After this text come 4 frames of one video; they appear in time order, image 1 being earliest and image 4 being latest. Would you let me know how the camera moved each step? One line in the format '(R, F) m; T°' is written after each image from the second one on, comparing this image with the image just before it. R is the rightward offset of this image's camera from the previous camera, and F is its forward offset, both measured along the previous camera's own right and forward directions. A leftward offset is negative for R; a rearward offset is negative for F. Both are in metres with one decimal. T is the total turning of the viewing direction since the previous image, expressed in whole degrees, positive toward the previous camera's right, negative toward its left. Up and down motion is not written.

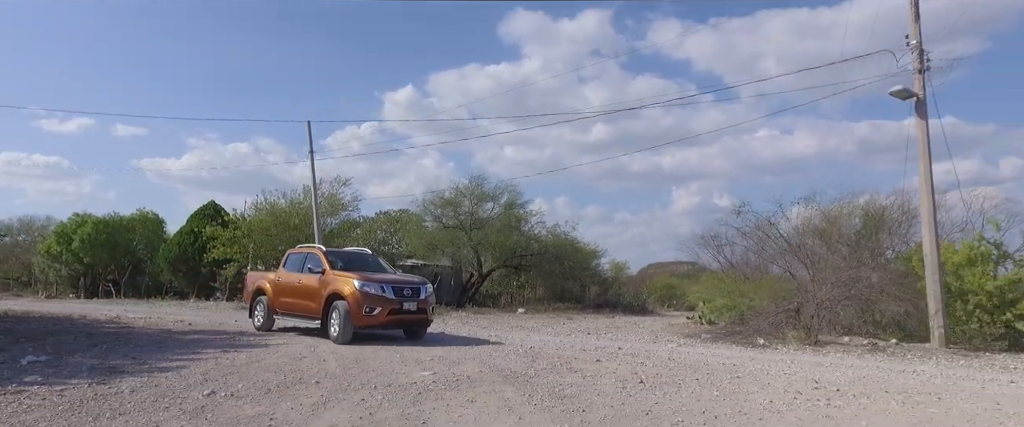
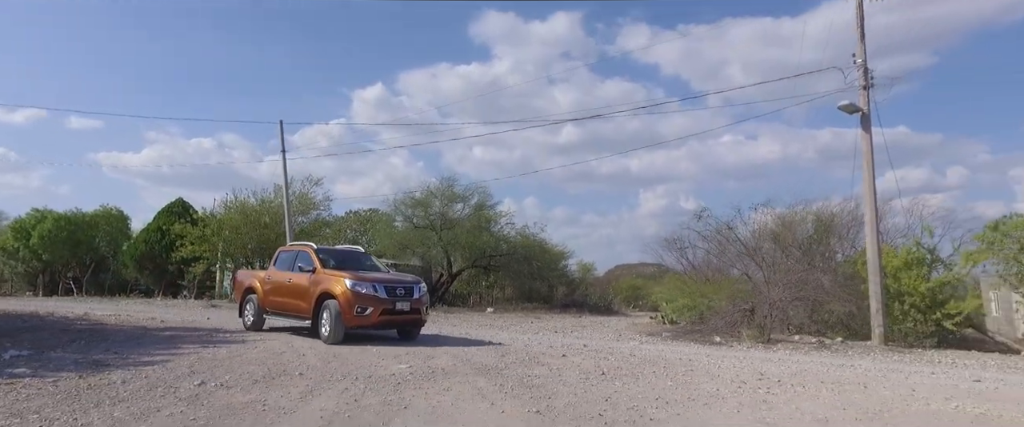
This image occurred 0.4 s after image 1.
(-0.1, -0.6) m; +3°
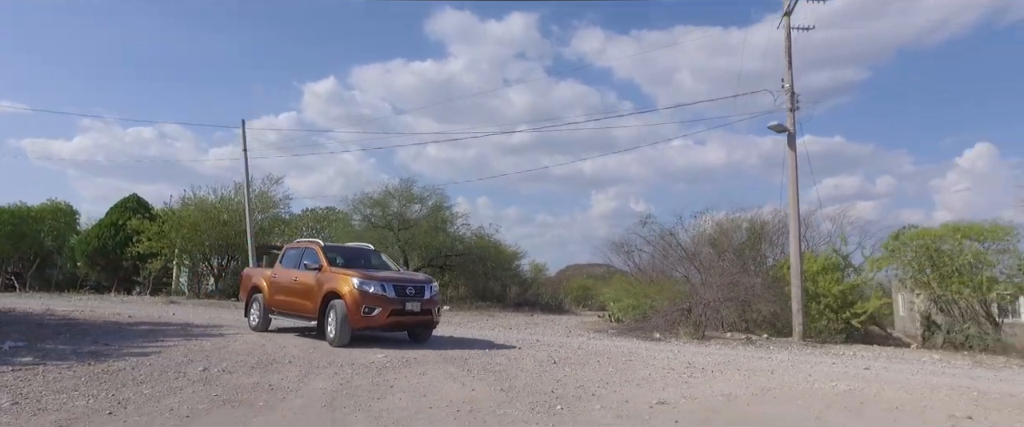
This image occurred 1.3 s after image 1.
(-0.2, -1.3) m; +4°
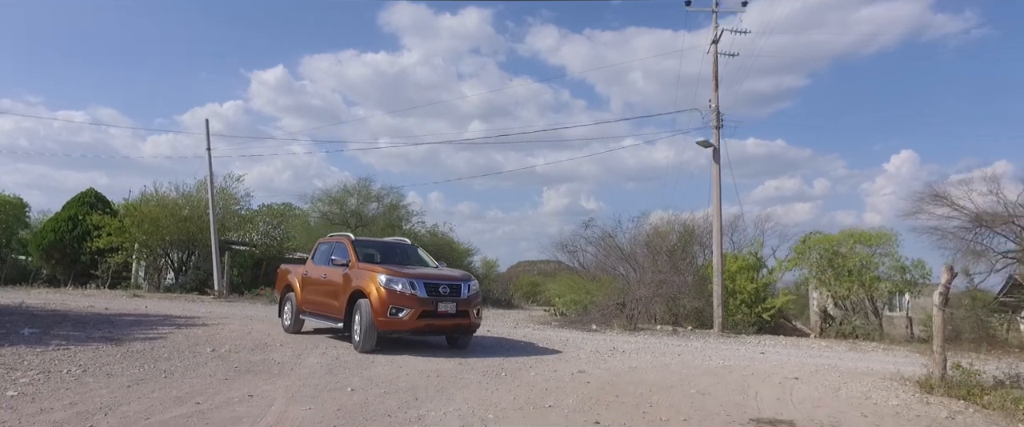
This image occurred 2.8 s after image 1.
(-0.1, -2.1) m; +4°
